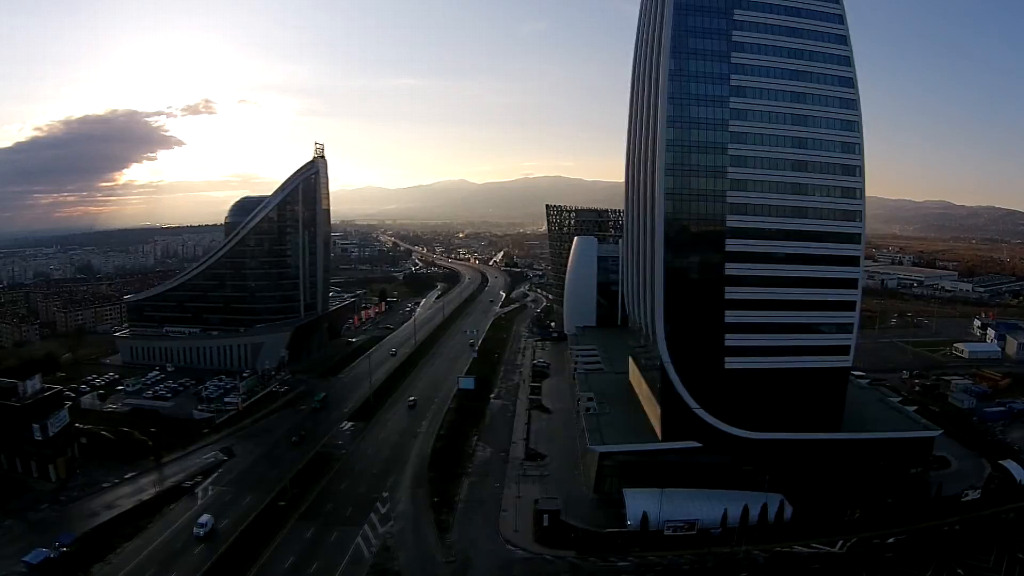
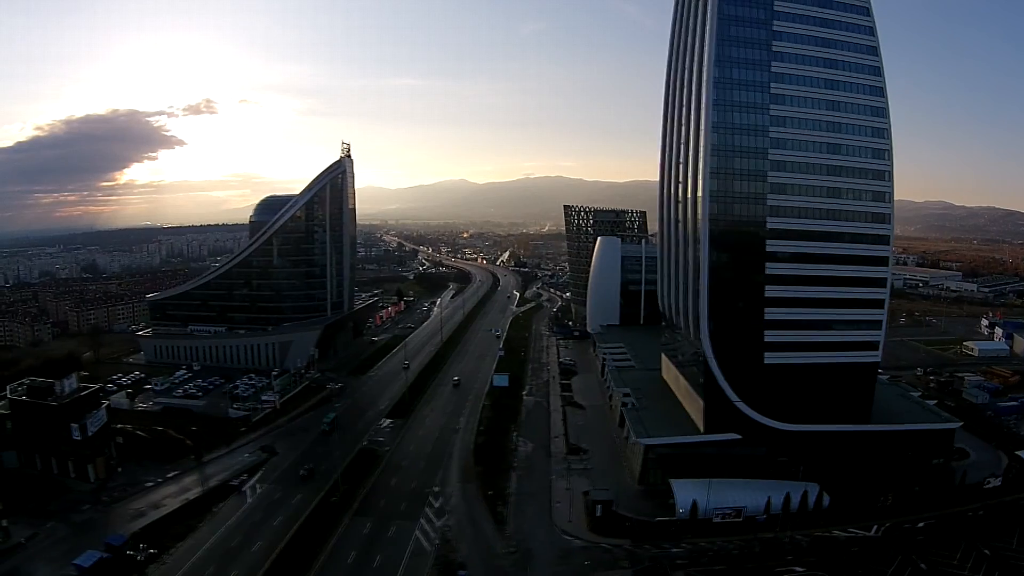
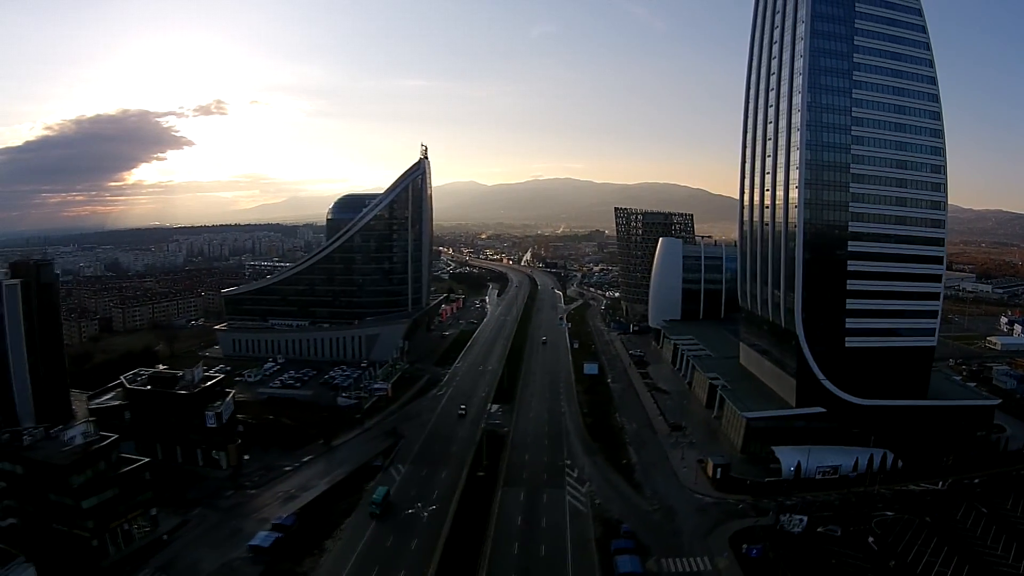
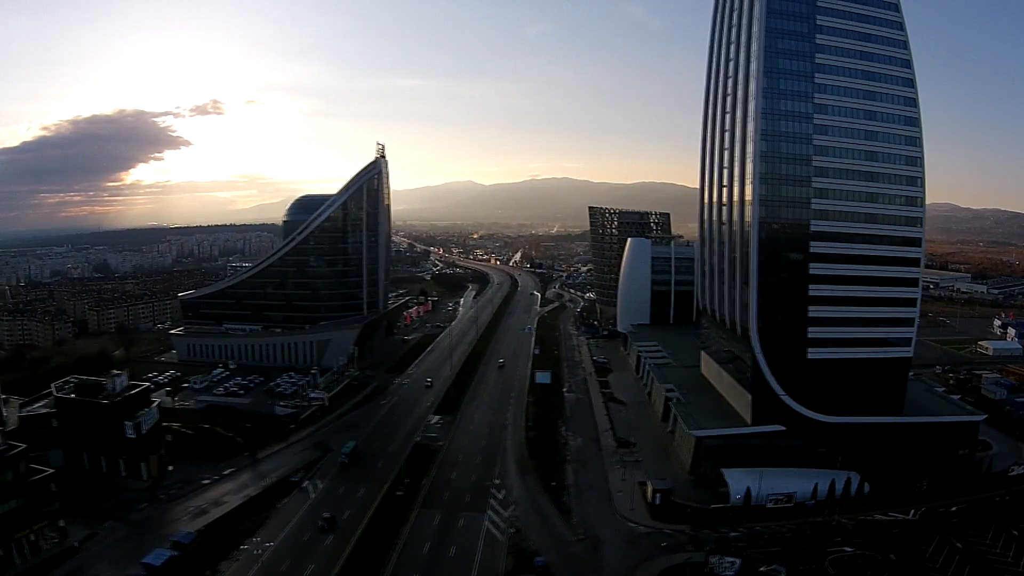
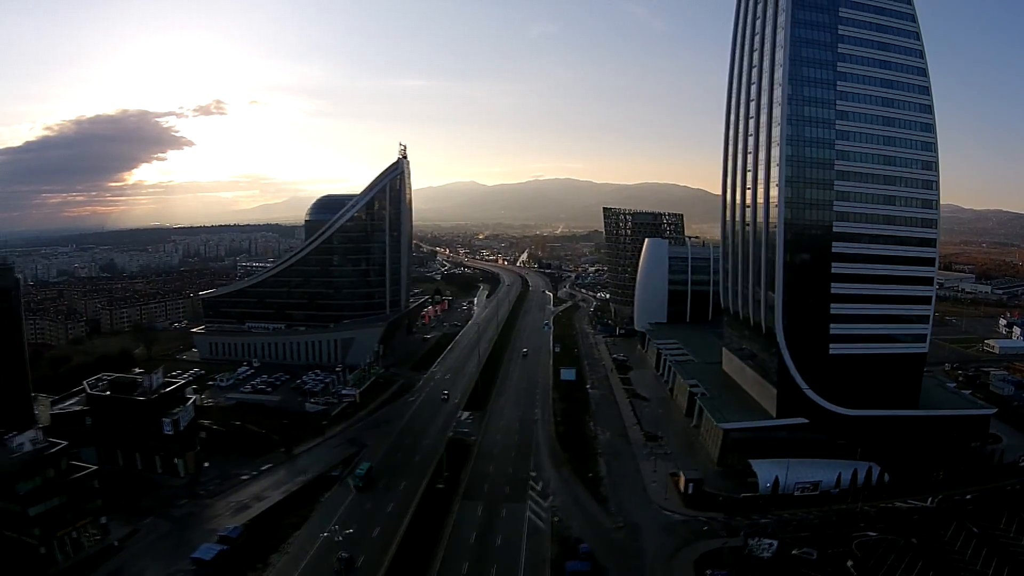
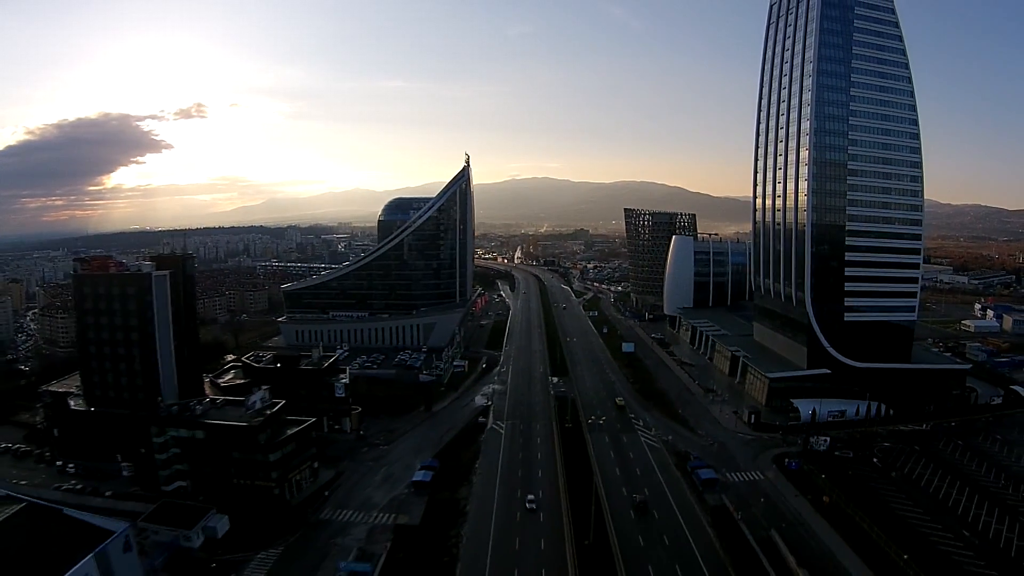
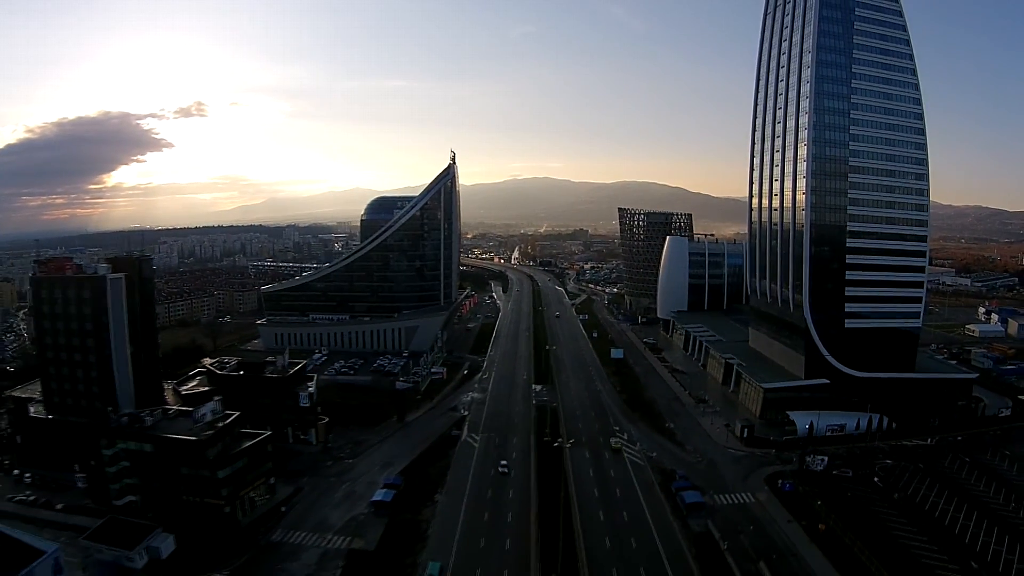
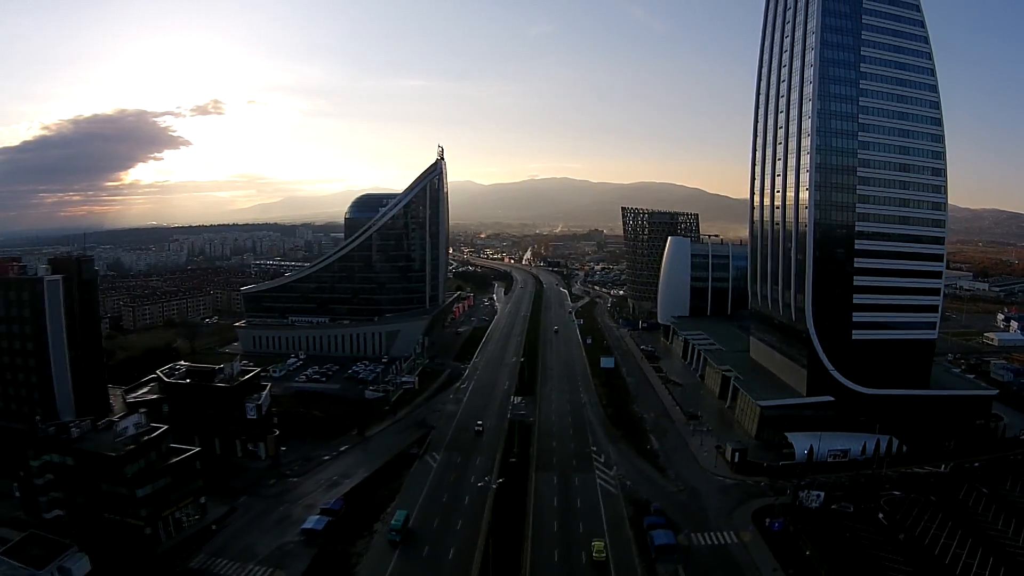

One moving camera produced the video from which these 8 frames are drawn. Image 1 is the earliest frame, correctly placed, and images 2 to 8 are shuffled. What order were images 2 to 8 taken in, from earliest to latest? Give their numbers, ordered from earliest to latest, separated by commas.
2, 4, 5, 3, 8, 7, 6
